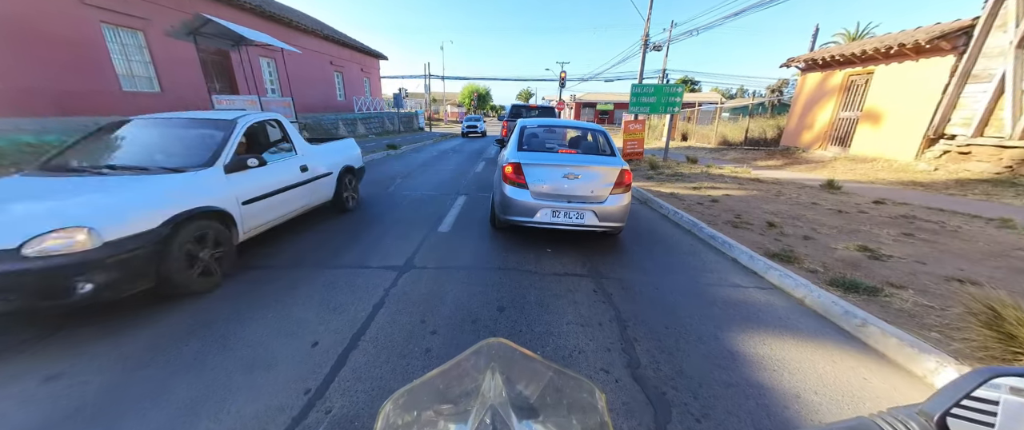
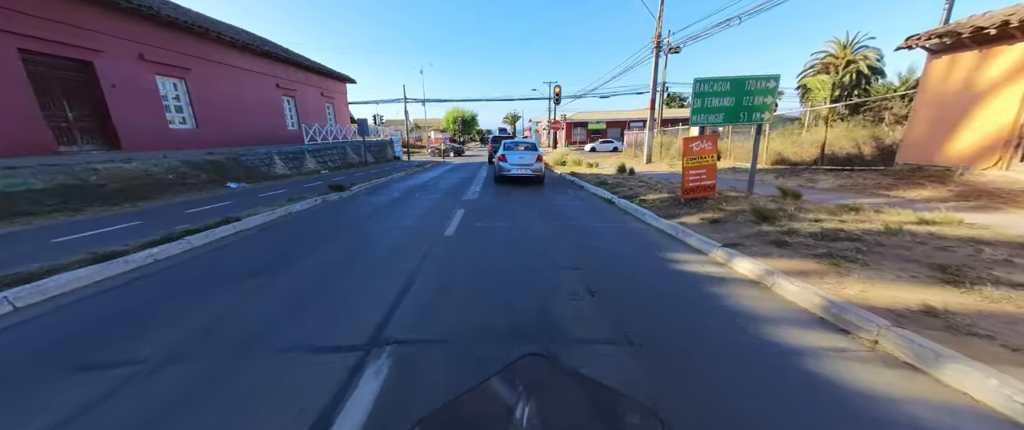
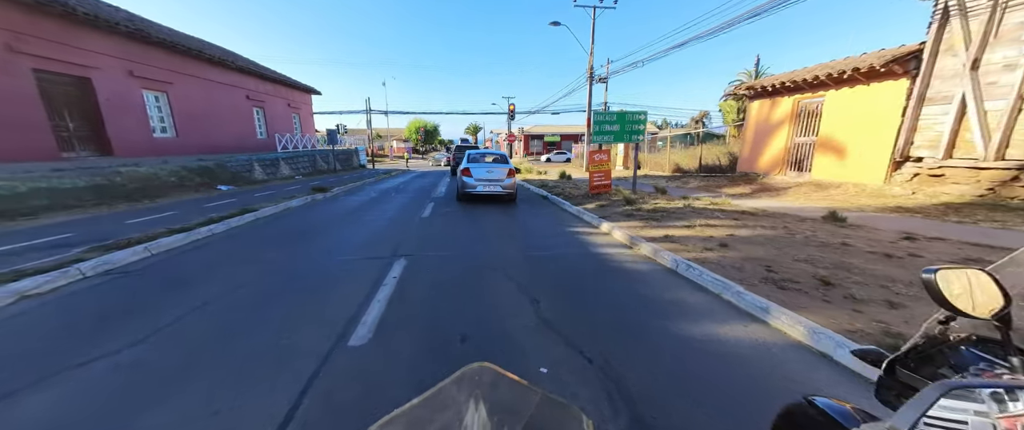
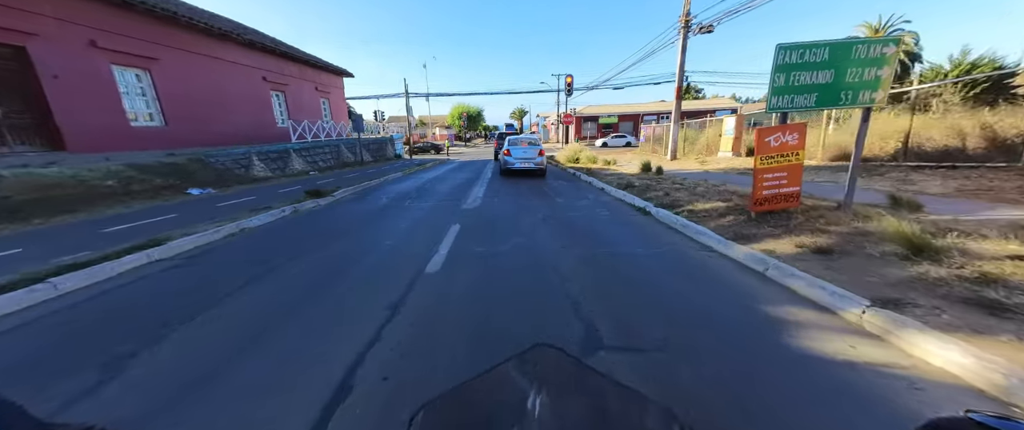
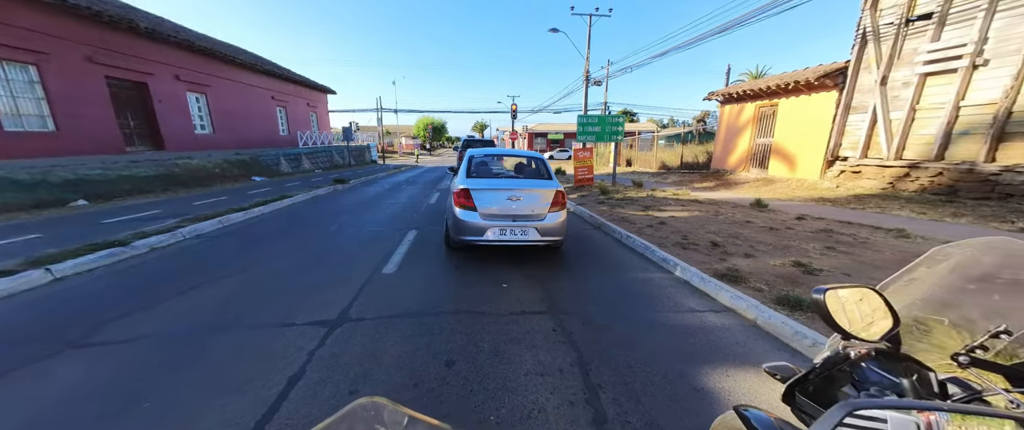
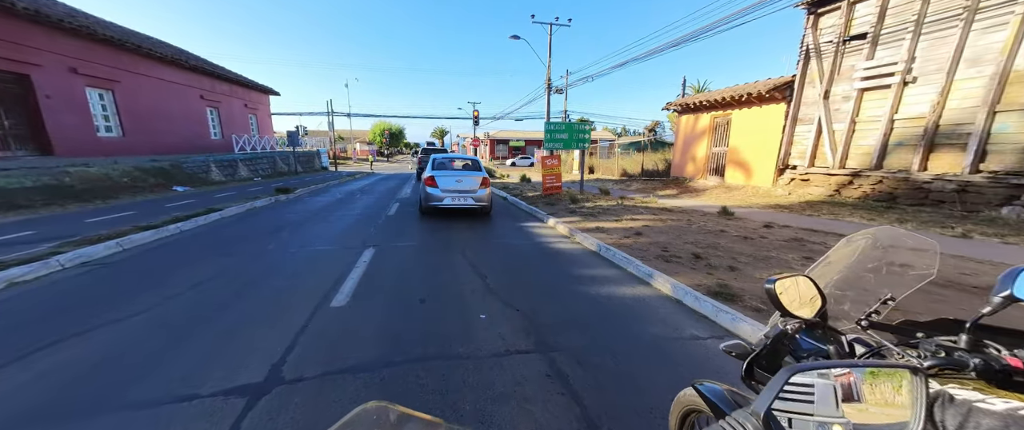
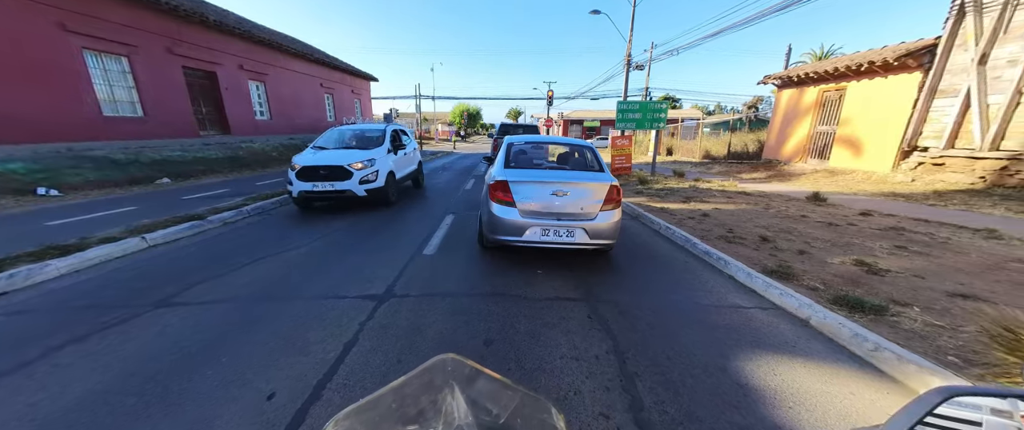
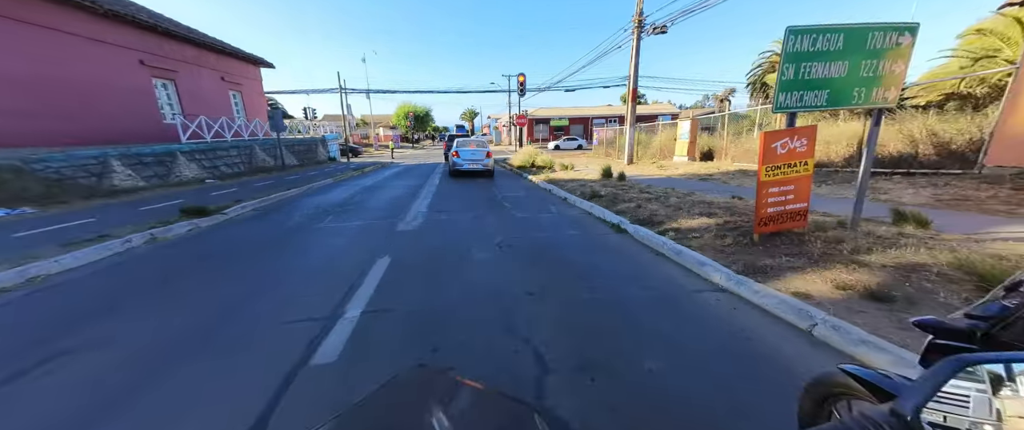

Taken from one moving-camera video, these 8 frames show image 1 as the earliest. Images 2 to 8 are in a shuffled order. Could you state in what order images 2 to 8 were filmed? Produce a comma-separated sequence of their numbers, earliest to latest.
7, 5, 6, 3, 2, 4, 8
